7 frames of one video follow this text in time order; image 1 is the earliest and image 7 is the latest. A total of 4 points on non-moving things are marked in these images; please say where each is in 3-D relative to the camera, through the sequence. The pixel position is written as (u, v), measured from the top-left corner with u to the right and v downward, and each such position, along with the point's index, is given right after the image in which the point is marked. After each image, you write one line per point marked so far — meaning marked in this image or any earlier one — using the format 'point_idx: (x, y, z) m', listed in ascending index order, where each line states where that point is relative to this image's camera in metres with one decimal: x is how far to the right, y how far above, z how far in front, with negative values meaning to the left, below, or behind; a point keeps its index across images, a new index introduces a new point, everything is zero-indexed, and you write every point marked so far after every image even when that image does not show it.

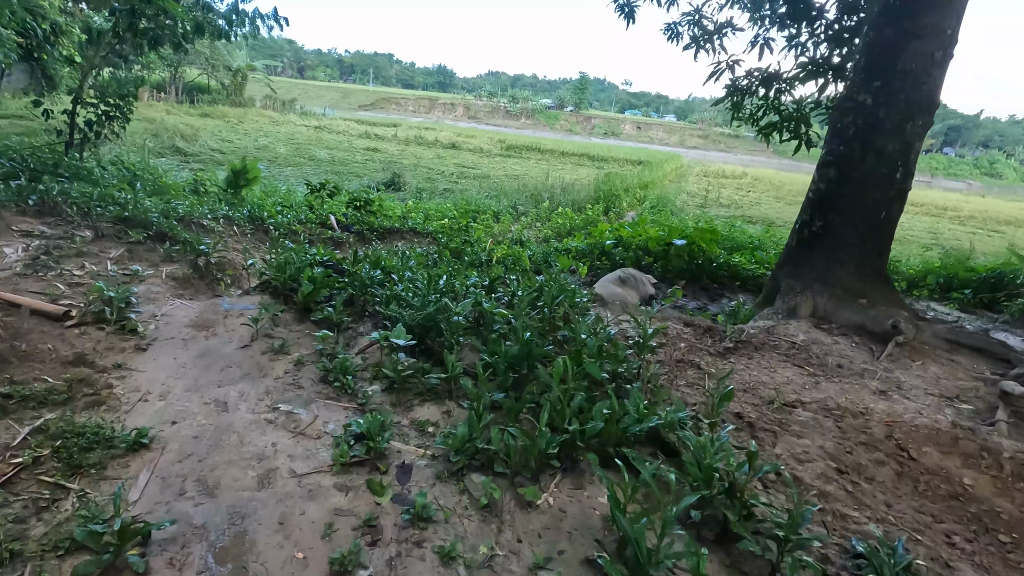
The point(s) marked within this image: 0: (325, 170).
0: (-3.6, +2.3, +10.3) m
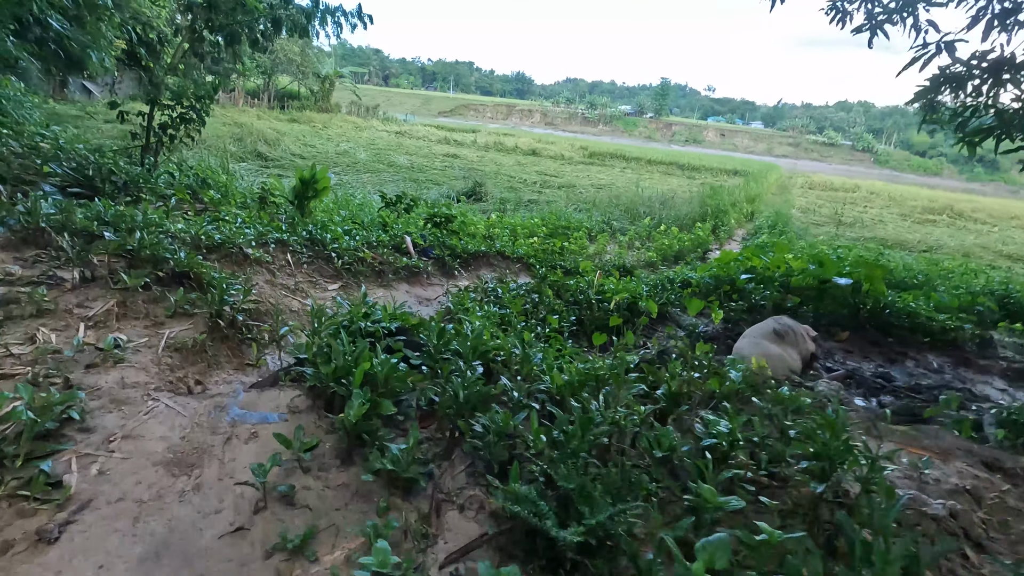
0: (-2.0, +2.0, +9.7) m
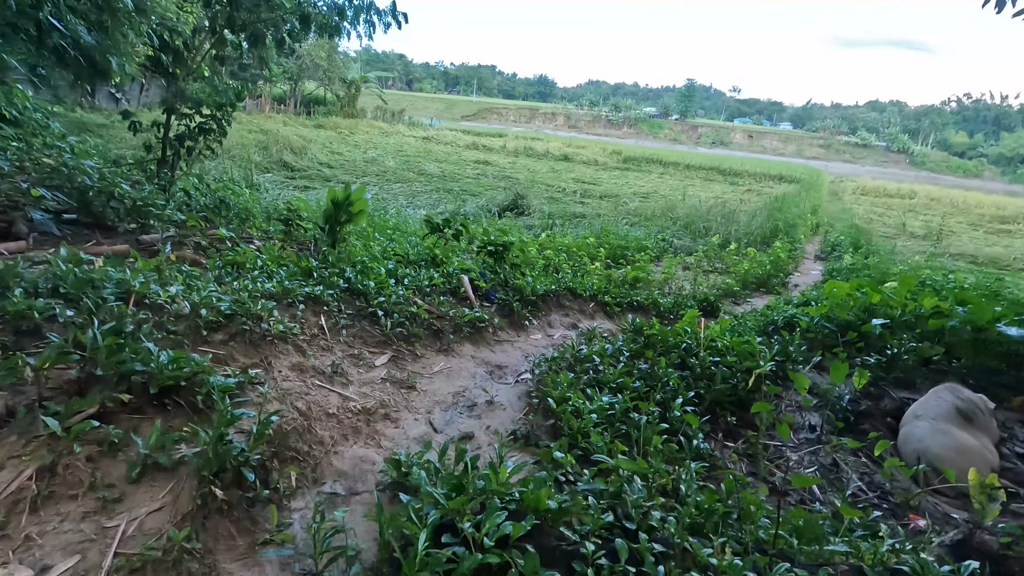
0: (-1.3, +1.7, +8.9) m
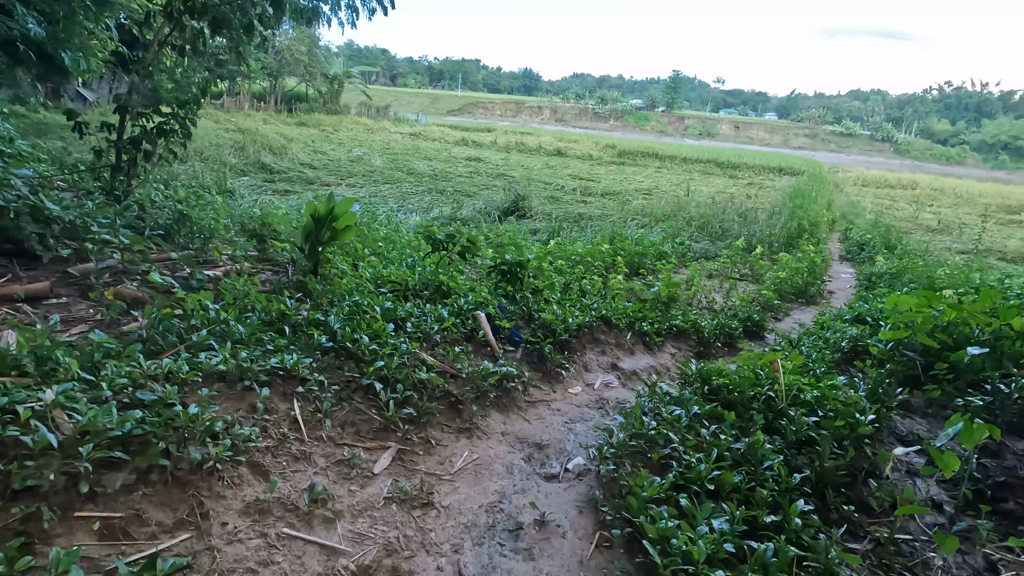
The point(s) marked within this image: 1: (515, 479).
0: (-1.3, +1.5, +8.2) m
1: (0.0, -0.7, +2.0) m
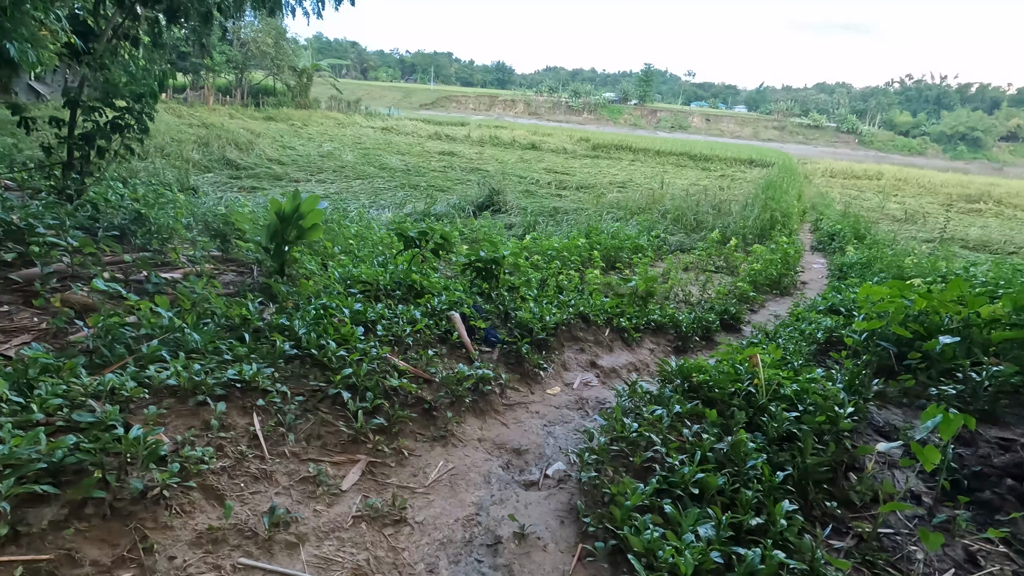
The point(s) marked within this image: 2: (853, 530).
0: (-1.6, +1.6, +8.0) m
1: (-0.1, -0.7, +1.9) m
2: (+1.2, -0.9, +2.0) m
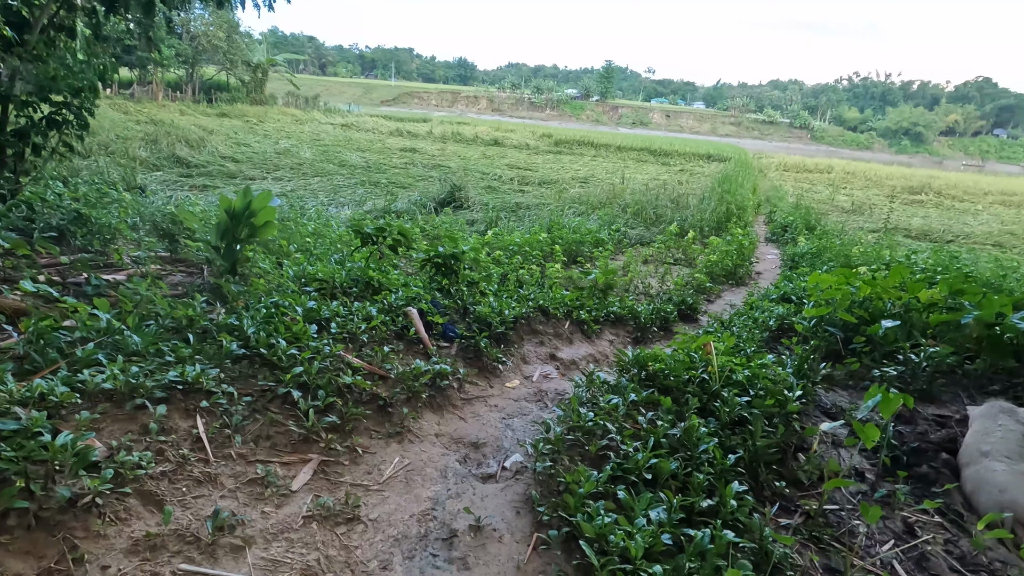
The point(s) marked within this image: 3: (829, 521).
0: (-2.2, +1.6, +7.9) m
1: (-0.2, -0.7, +1.9) m
2: (+1.1, -0.8, +2.0) m
3: (+1.2, -0.9, +2.0) m
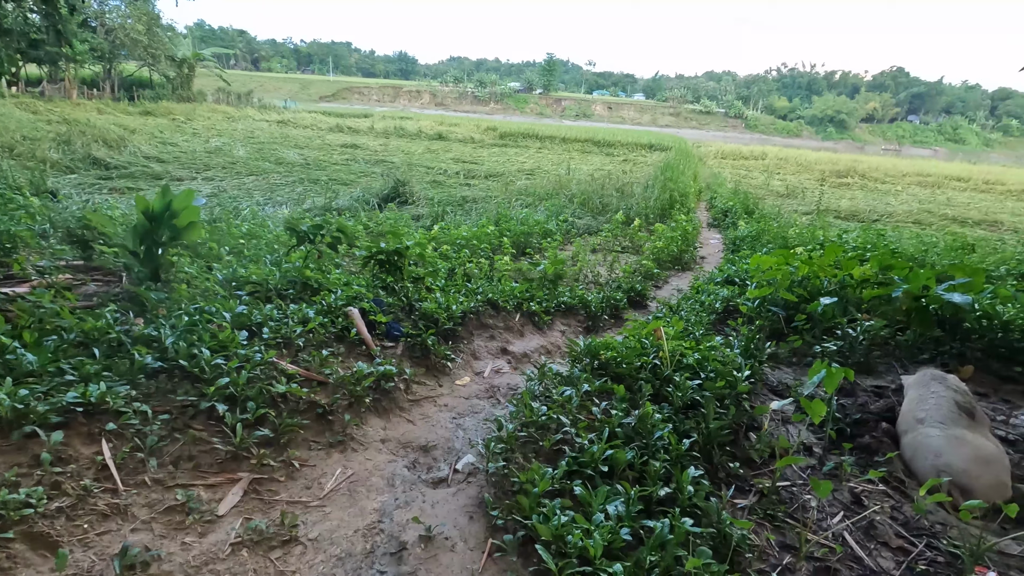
0: (-3.0, +1.5, +7.5) m
1: (-0.4, -0.7, +1.8) m
2: (+0.9, -0.8, +2.0) m
3: (+1.0, -0.8, +2.0) m
